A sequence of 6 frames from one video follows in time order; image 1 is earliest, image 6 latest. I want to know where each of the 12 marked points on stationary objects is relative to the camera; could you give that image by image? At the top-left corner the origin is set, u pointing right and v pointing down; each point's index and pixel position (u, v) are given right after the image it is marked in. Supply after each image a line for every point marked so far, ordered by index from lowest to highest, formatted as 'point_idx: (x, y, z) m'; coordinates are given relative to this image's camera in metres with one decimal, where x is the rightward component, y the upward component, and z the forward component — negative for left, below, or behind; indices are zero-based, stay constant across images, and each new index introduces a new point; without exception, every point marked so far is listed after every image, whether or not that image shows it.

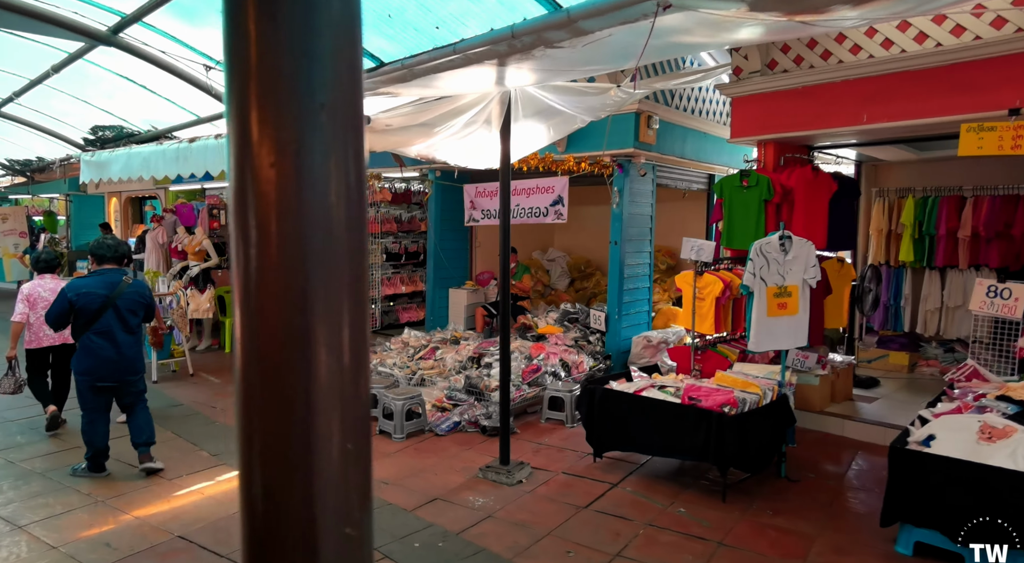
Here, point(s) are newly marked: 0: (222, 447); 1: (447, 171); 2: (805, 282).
0: (-2.2, -1.3, +5.1) m
1: (-0.8, +1.4, +8.7) m
2: (+1.9, 0.0, +4.4) m
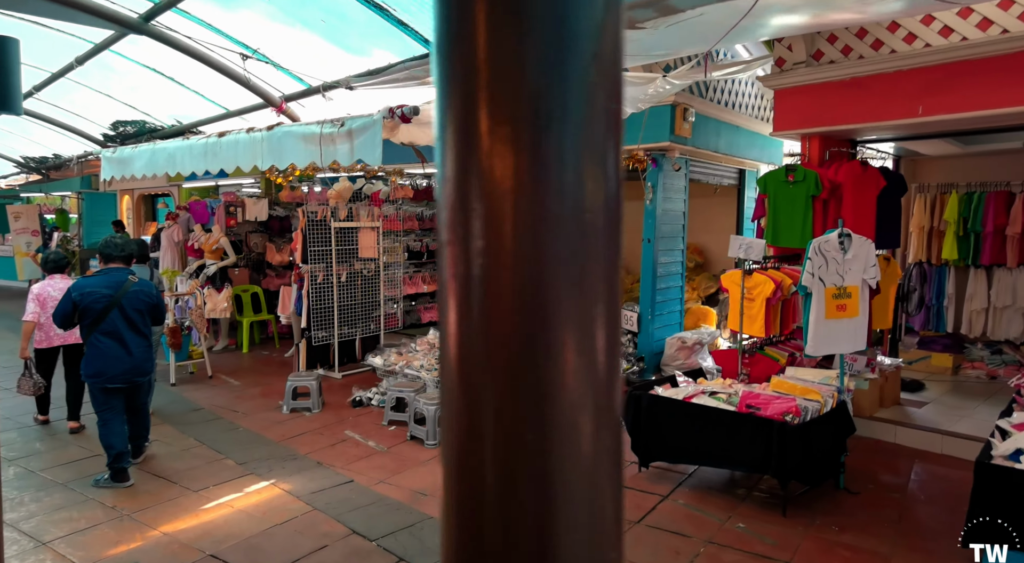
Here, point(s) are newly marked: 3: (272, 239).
0: (-1.9, -1.3, +4.9) m
1: (-0.5, +1.4, +8.5) m
2: (+2.2, 0.0, +4.2) m
3: (-3.5, +0.6, +9.7) m
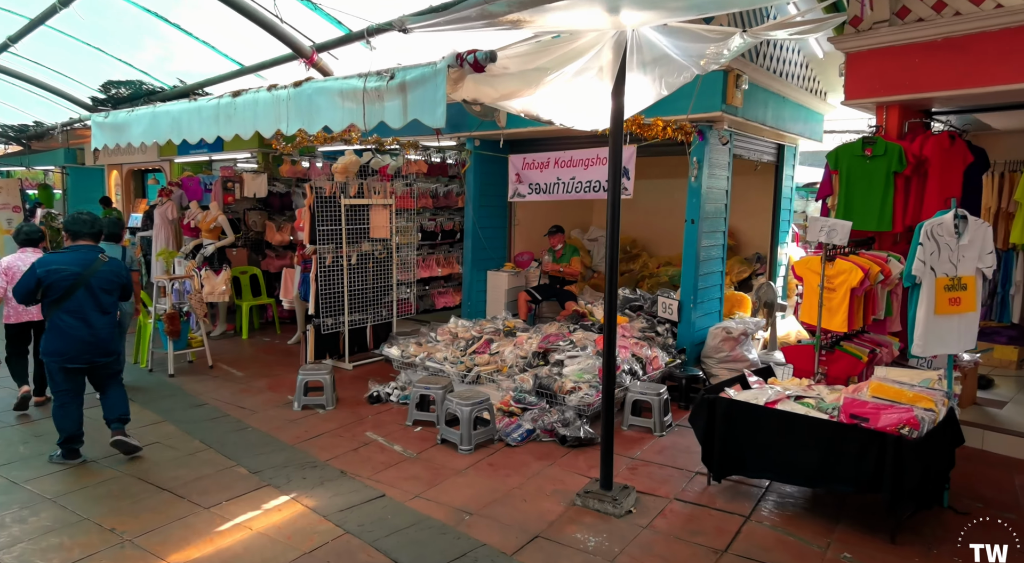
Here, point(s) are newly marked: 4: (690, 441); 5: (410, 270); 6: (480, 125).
0: (-1.6, -1.2, +4.3) m
1: (-0.3, +1.6, +7.8) m
2: (+2.5, 0.0, +3.7) m
3: (-3.2, +0.9, +9.0) m
4: (+1.3, -1.1, +4.8) m
5: (-1.1, +0.1, +7.4) m
6: (-0.4, +1.7, +7.4) m
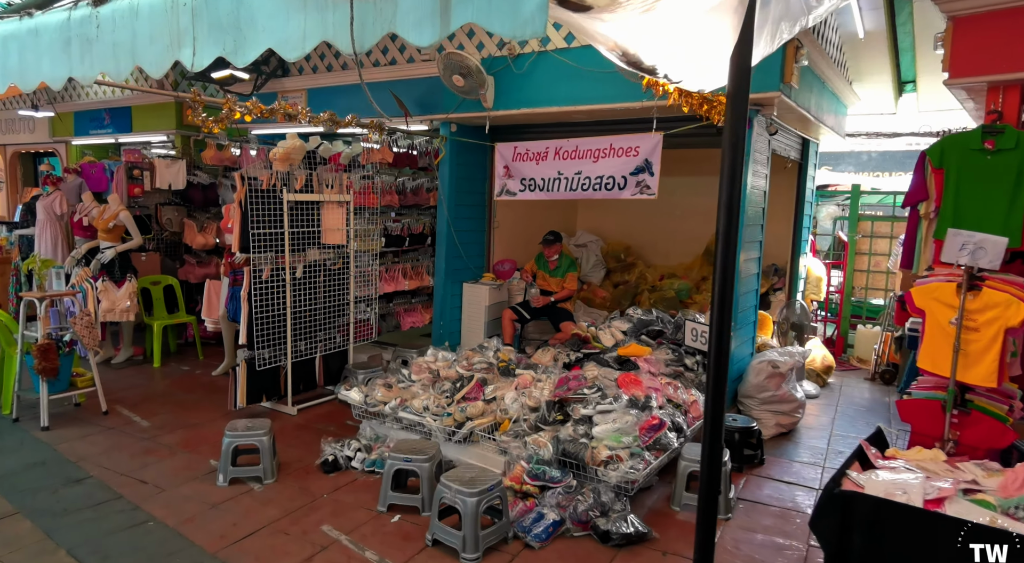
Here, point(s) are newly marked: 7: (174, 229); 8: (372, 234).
0: (-1.5, -1.3, +2.8) m
1: (-0.4, +1.5, +6.4) m
2: (+2.7, -0.1, +2.5) m
3: (-3.5, +0.7, +7.4) m
4: (+1.4, -1.3, +3.6) m
5: (-1.2, 0.0, +5.9) m
6: (-0.5, +1.6, +6.0) m
7: (-3.6, +0.6, +7.2) m
8: (-1.2, +0.4, +5.8) m
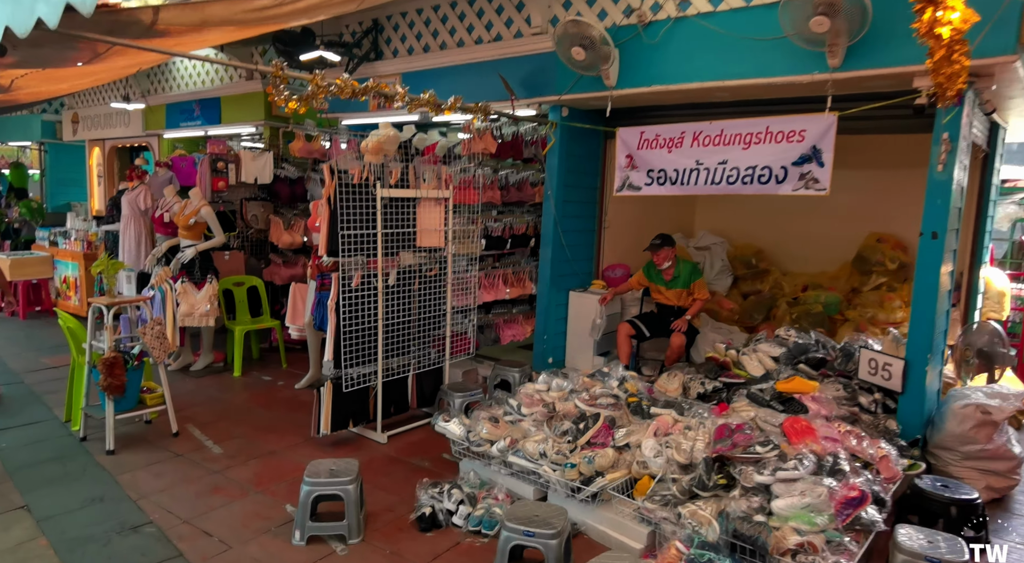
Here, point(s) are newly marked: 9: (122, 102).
0: (-0.9, -1.4, +2.1) m
1: (+0.6, +1.4, +5.6) m
2: (+3.2, -0.3, +1.3) m
3: (-2.4, +0.7, +6.9) m
4: (+2.0, -1.4, +2.5) m
5: (-0.3, -0.1, +5.1) m
6: (+0.5, +1.5, +5.1) m
7: (-2.5, +0.5, +6.7) m
8: (-0.3, +0.4, +5.1) m
9: (-5.1, +2.4, +8.9) m
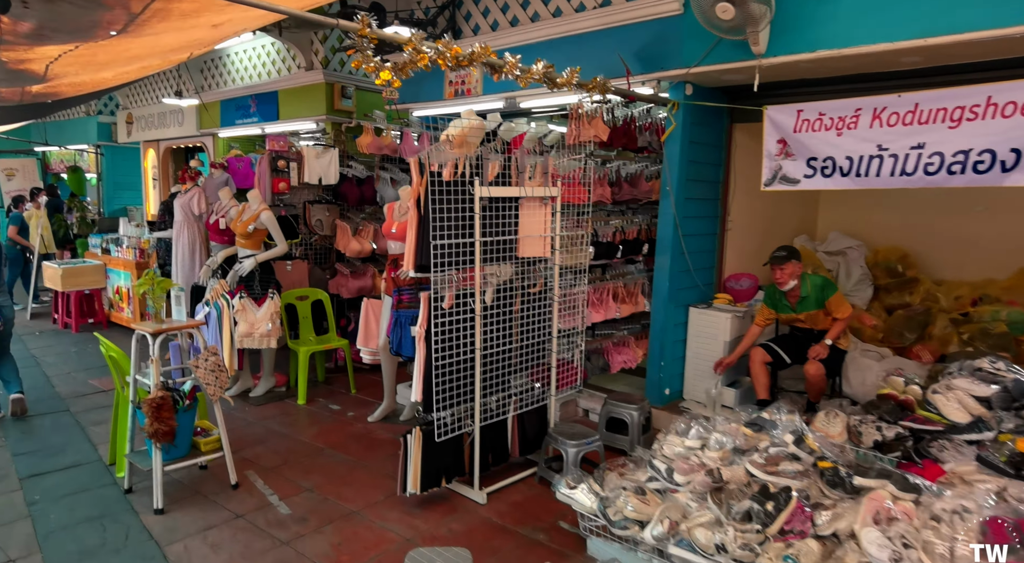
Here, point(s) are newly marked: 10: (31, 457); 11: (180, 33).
0: (-0.4, -1.5, +1.2) m
1: (+1.3, +1.3, +4.6) m
2: (+3.7, -0.4, +0.2) m
3: (-1.5, +0.6, +6.1) m
4: (+2.5, -1.5, +1.5) m
5: (+0.4, -0.2, +4.2) m
6: (+1.2, +1.4, +4.1) m
7: (-1.7, +0.4, +5.9) m
8: (+0.4, +0.2, +4.1) m
9: (-4.1, +2.2, +8.2) m
10: (-3.0, -1.1, +4.2) m
11: (-1.7, +1.3, +3.4) m
